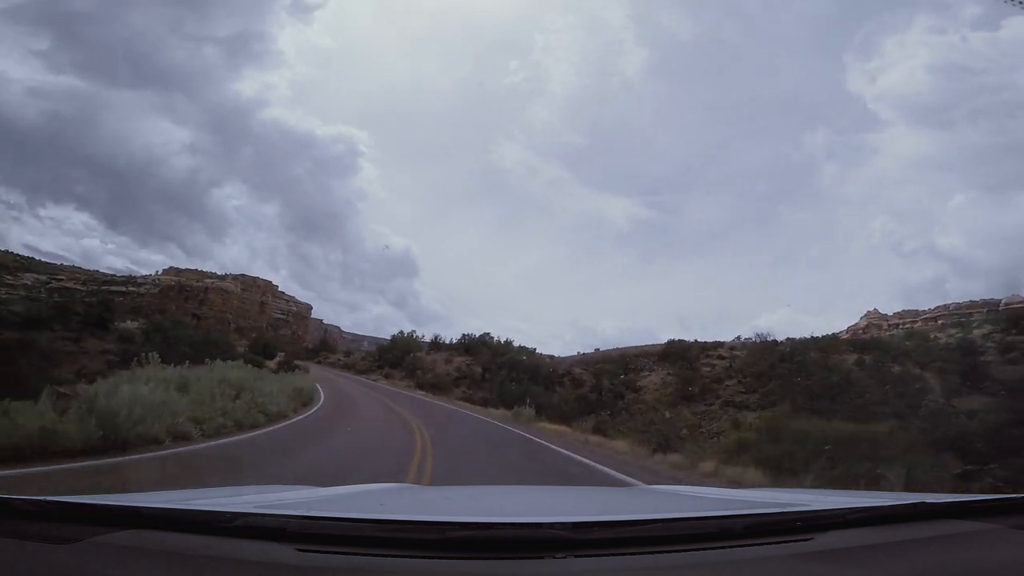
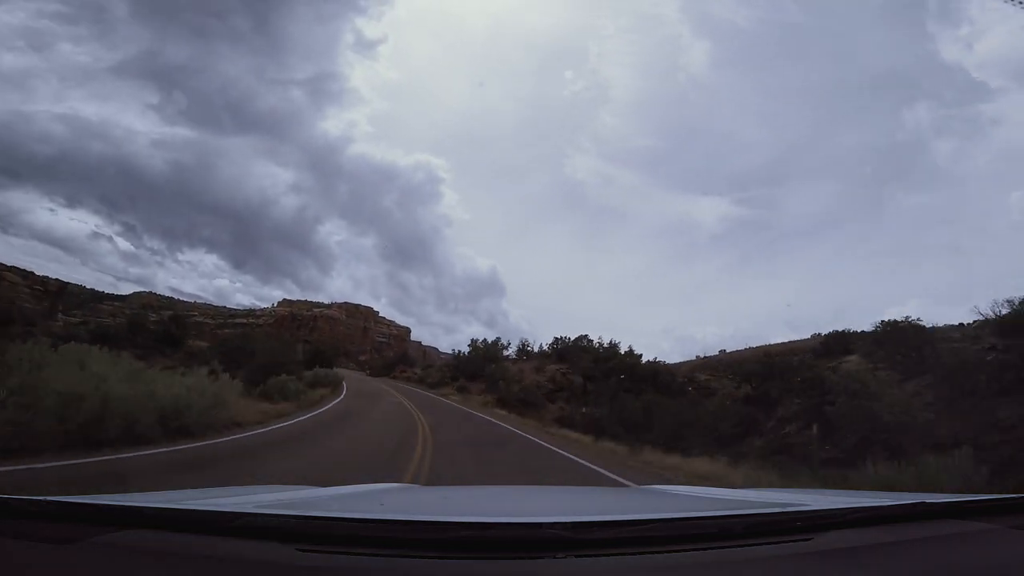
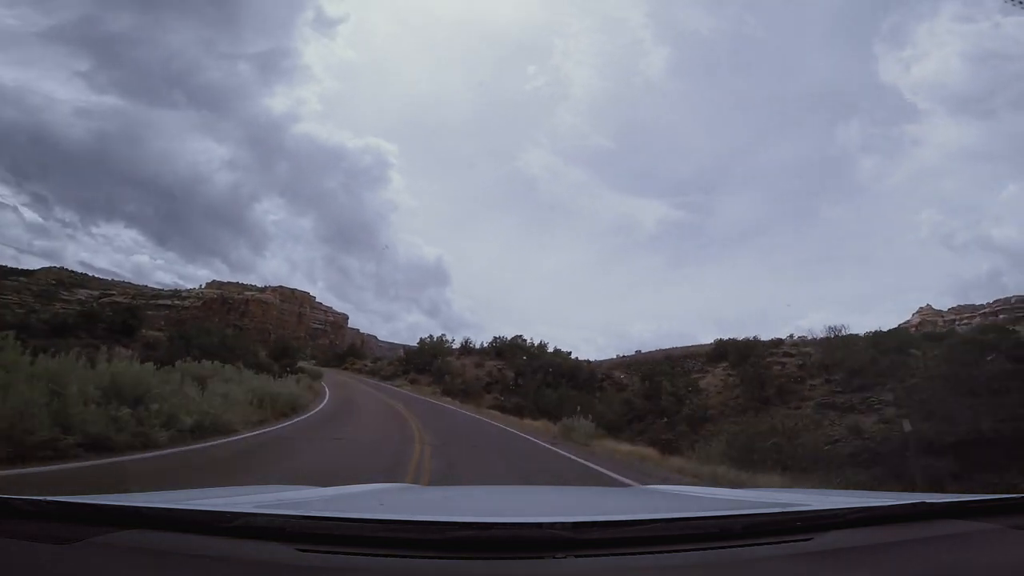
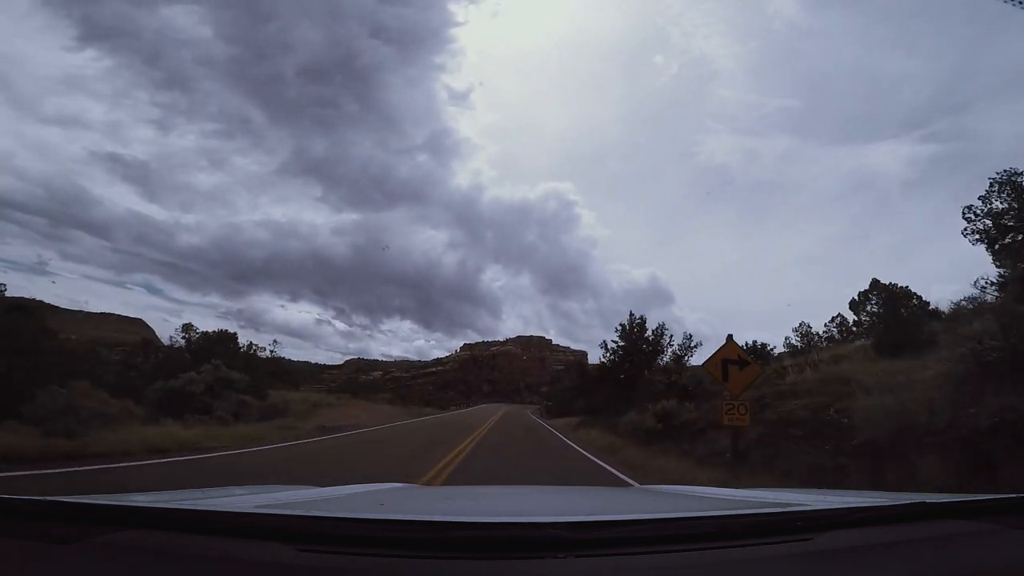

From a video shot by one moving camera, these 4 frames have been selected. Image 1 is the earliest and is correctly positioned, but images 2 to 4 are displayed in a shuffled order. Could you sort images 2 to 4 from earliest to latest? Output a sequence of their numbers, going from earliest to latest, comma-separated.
3, 2, 4
